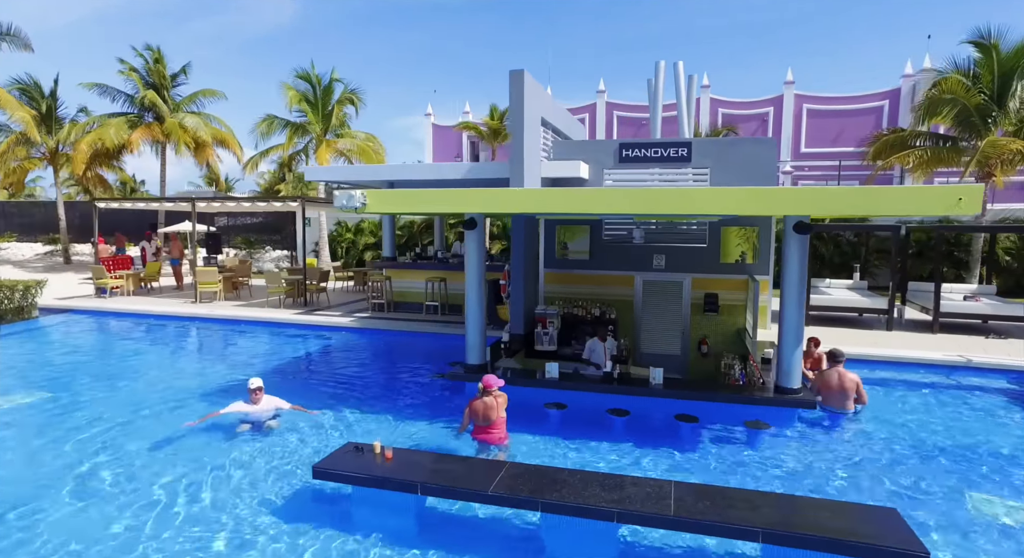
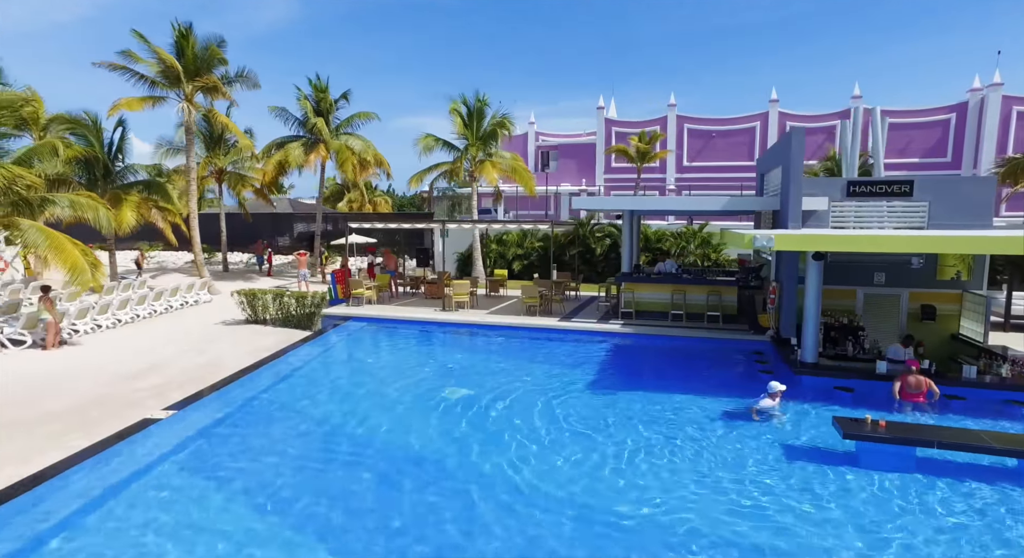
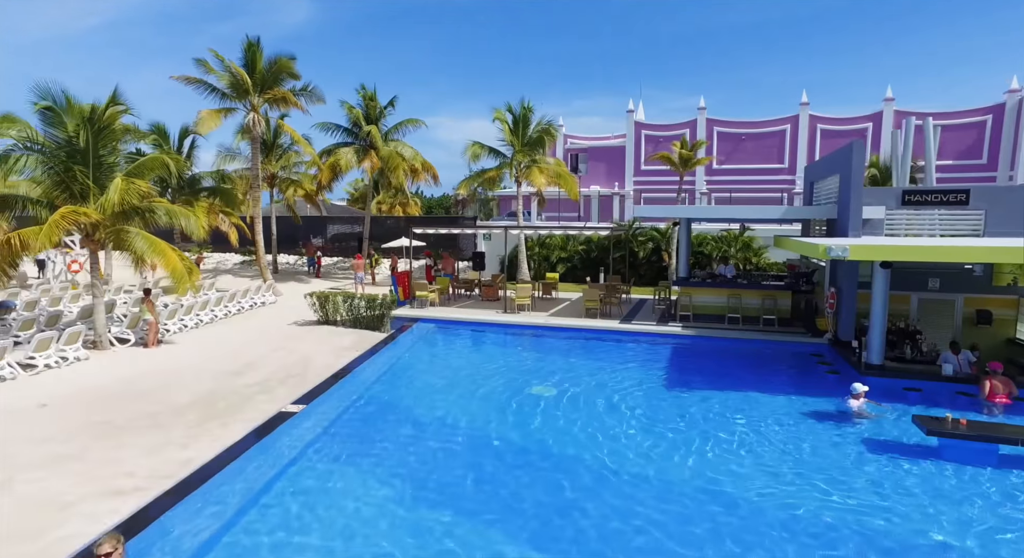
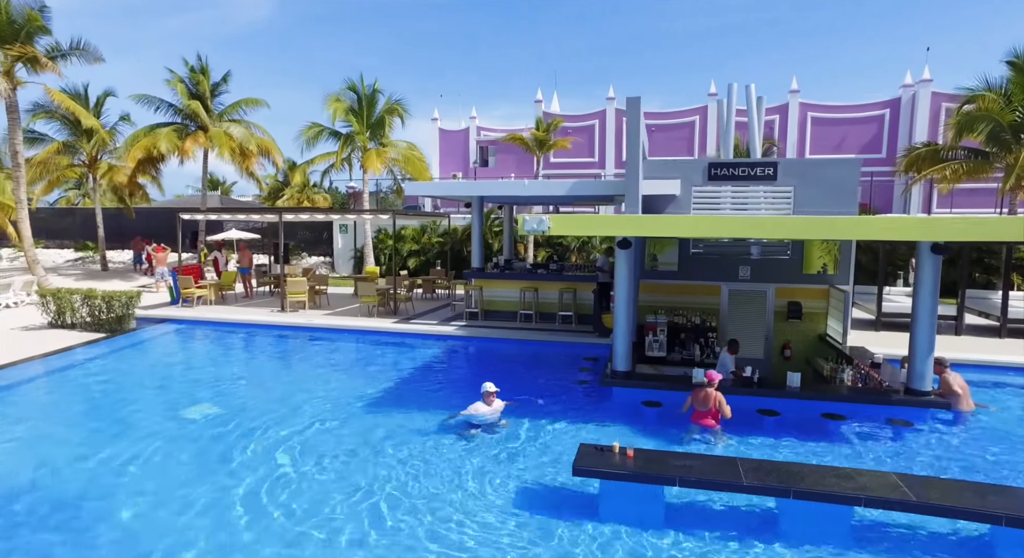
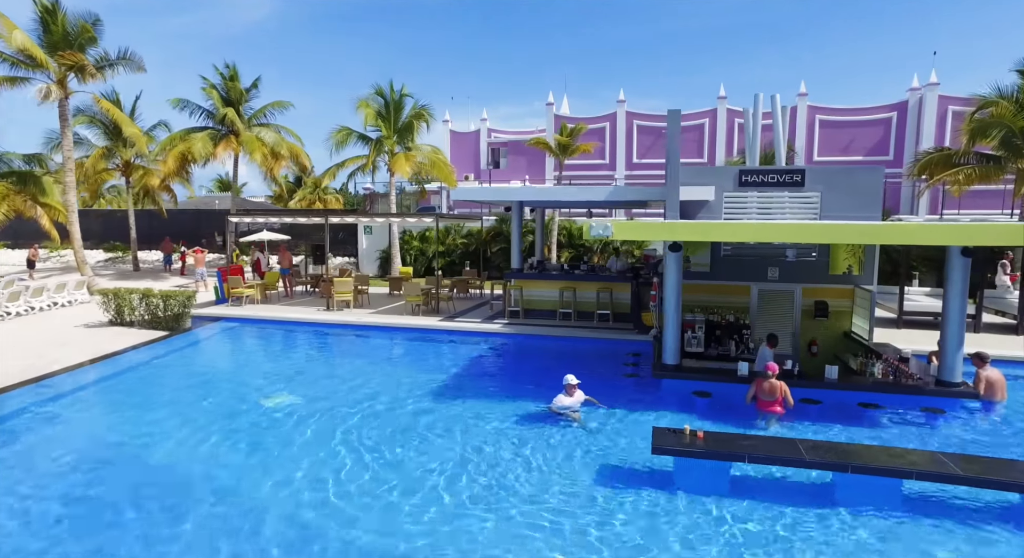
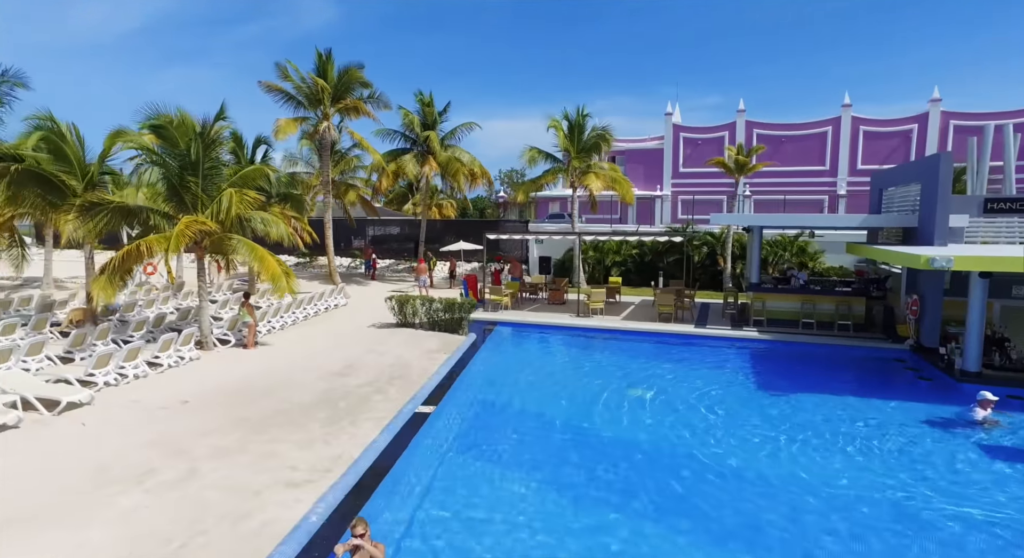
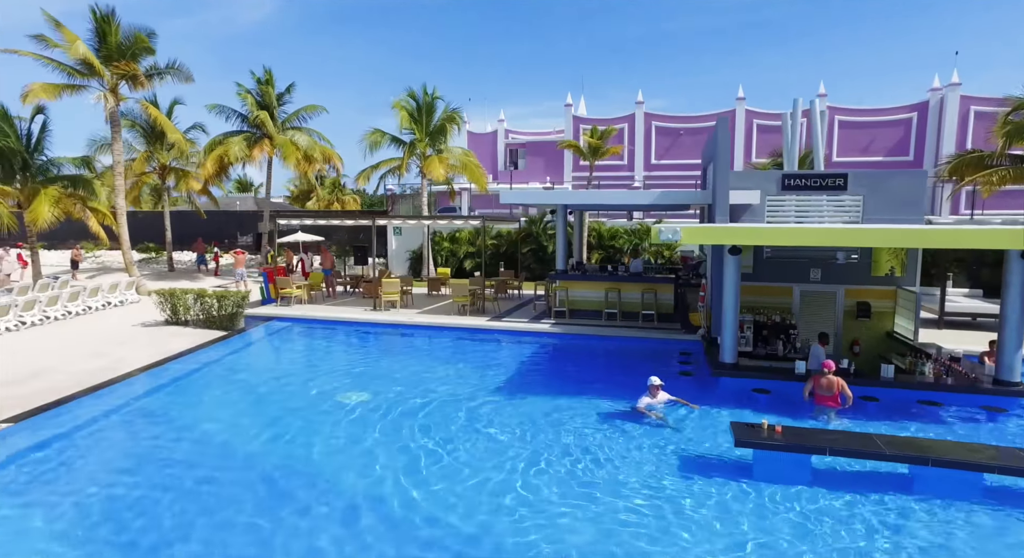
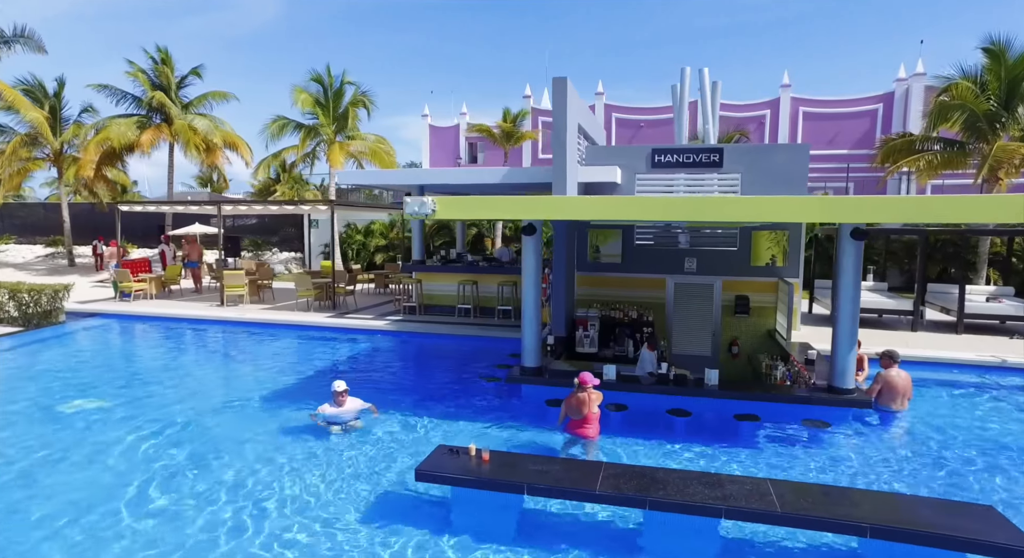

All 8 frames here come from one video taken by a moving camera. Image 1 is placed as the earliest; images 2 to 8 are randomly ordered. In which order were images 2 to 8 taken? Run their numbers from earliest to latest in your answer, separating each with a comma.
8, 4, 5, 7, 2, 3, 6
